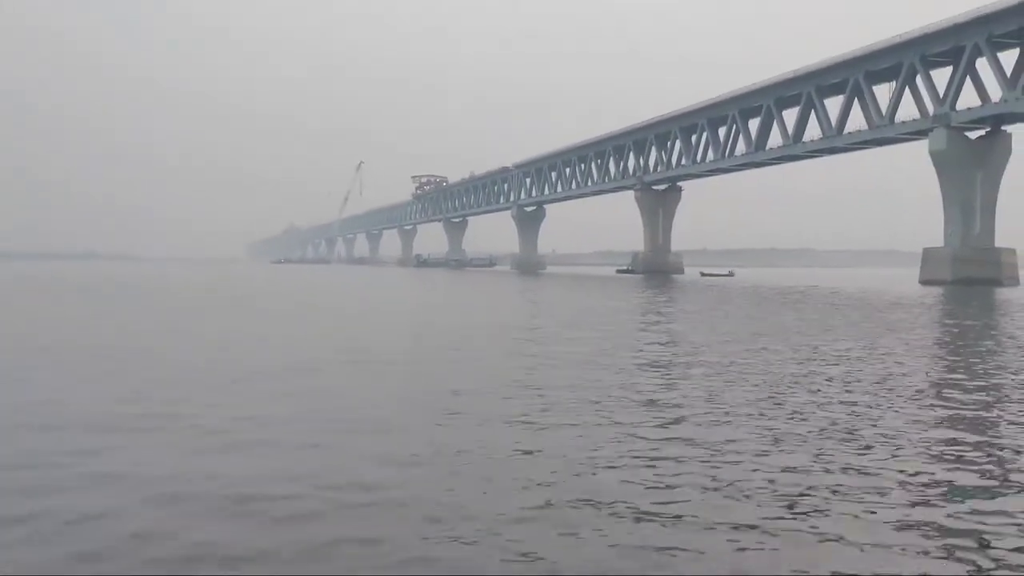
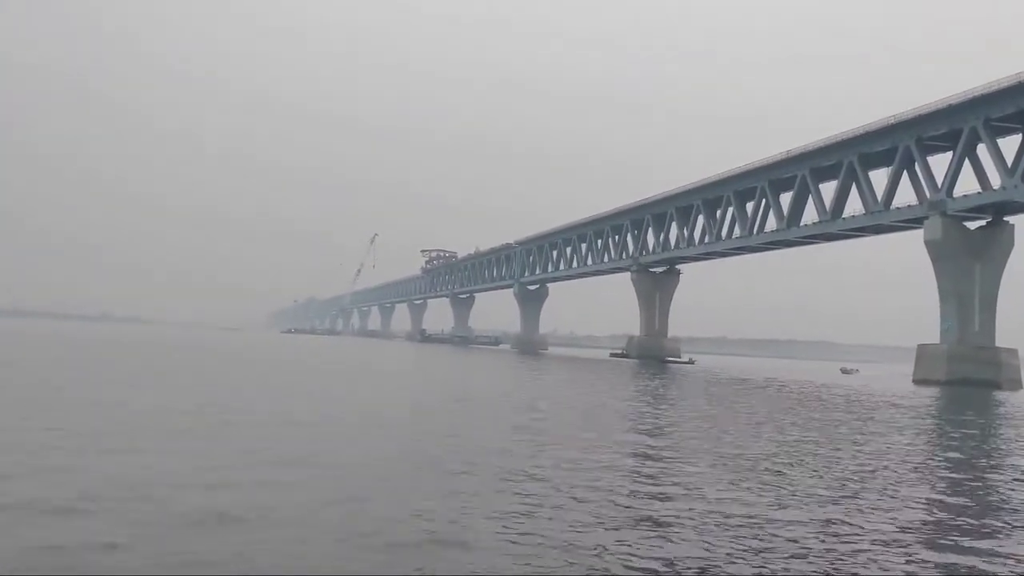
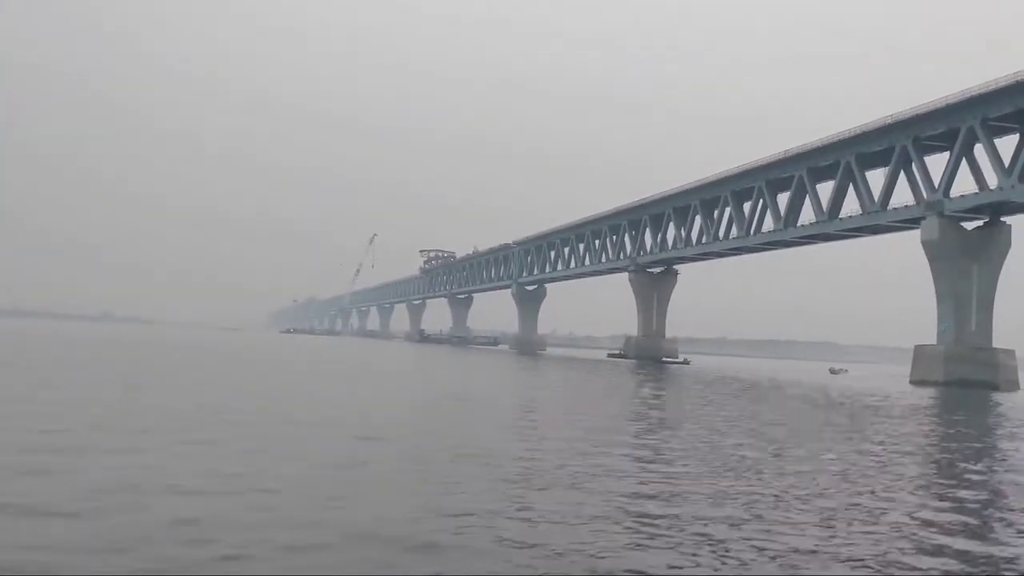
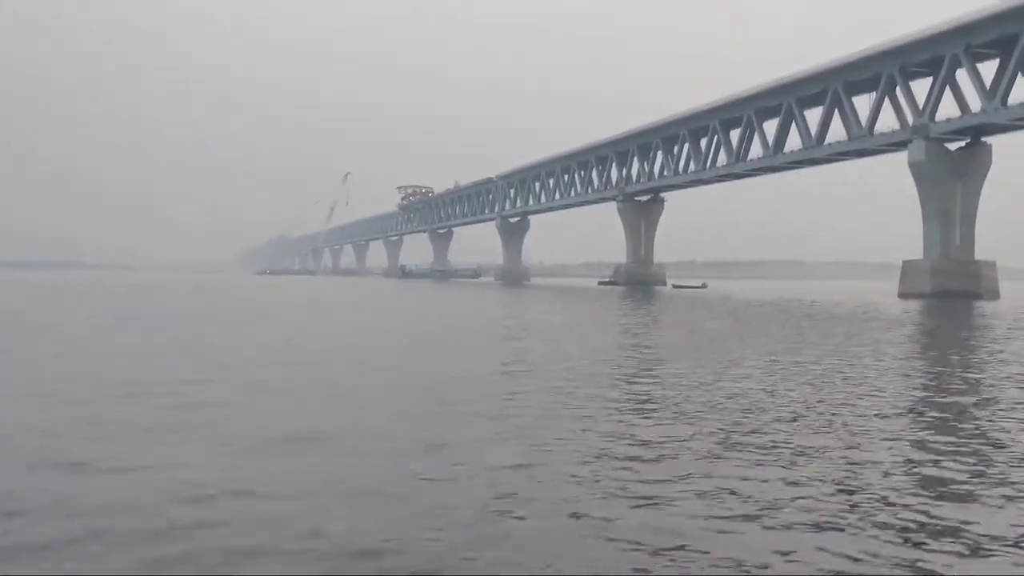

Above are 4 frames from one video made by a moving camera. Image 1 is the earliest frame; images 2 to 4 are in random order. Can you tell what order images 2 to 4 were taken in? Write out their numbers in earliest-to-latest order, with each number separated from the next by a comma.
4, 2, 3
